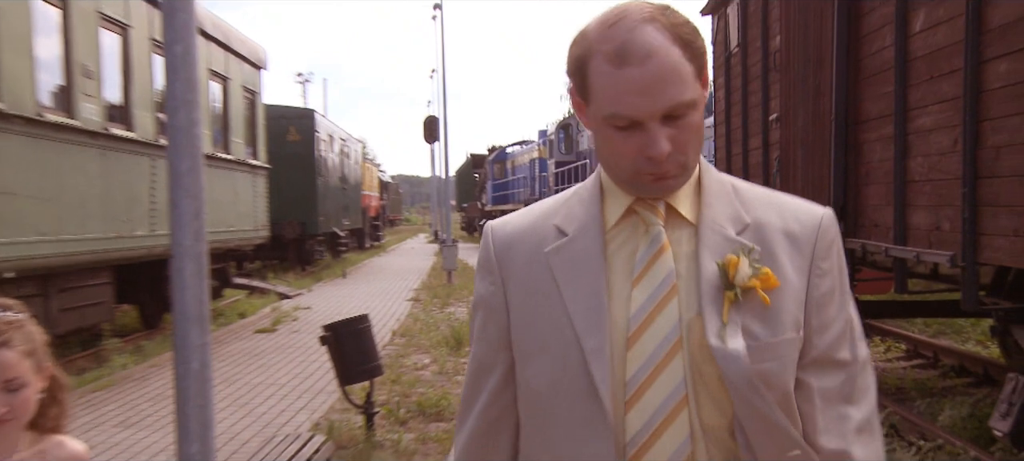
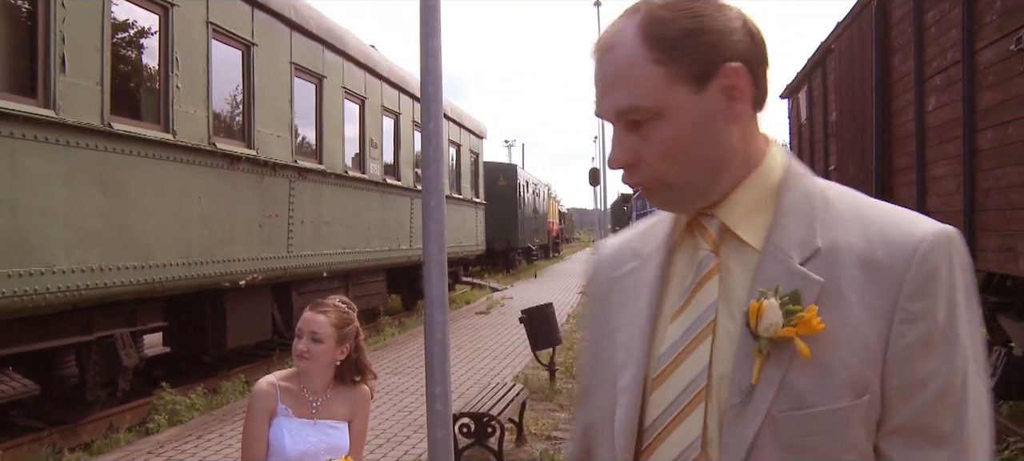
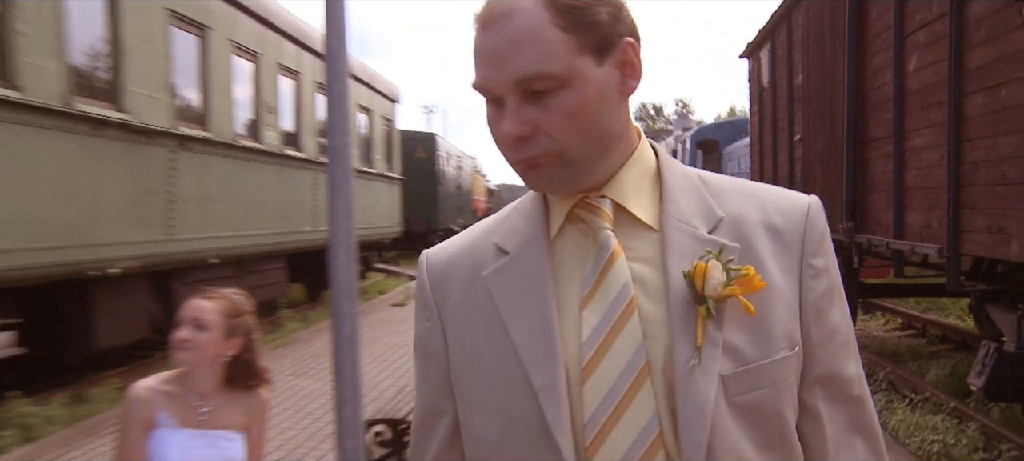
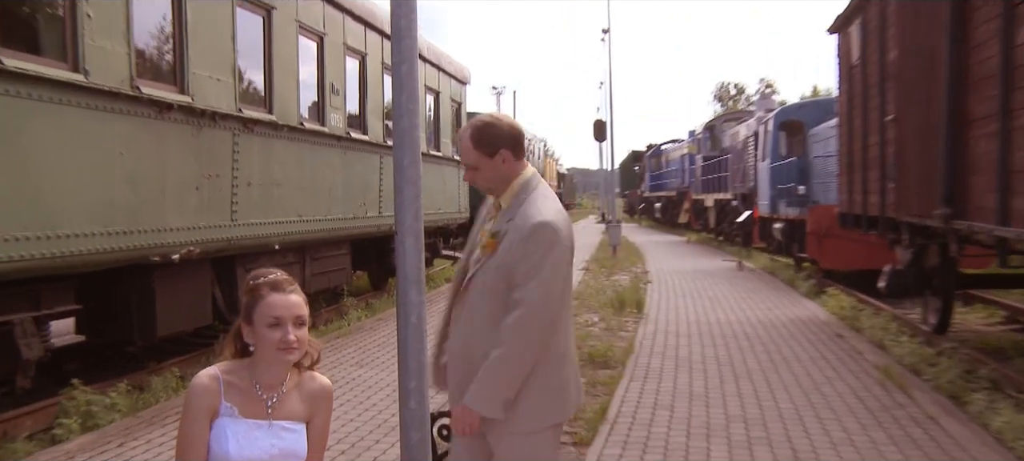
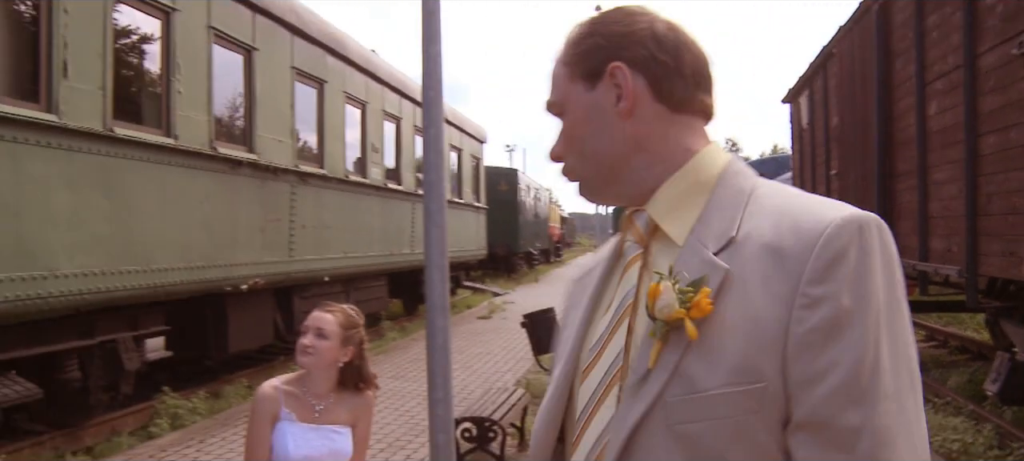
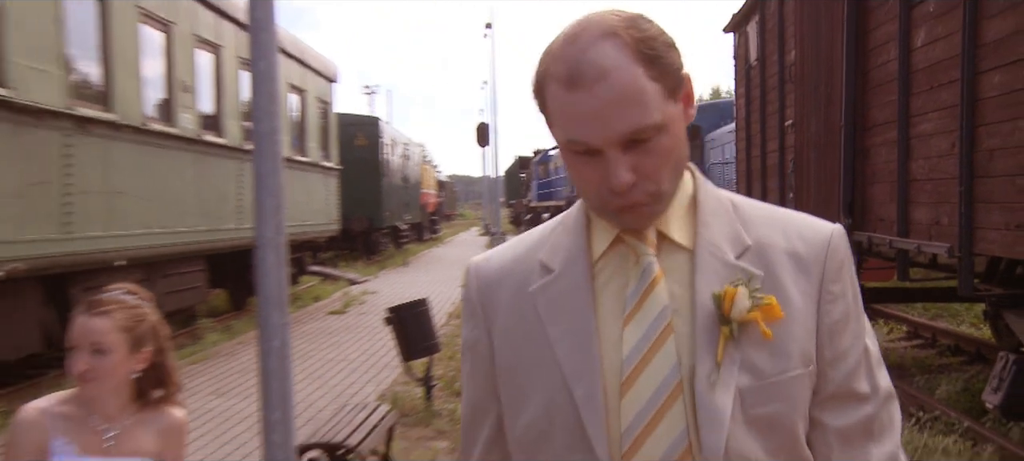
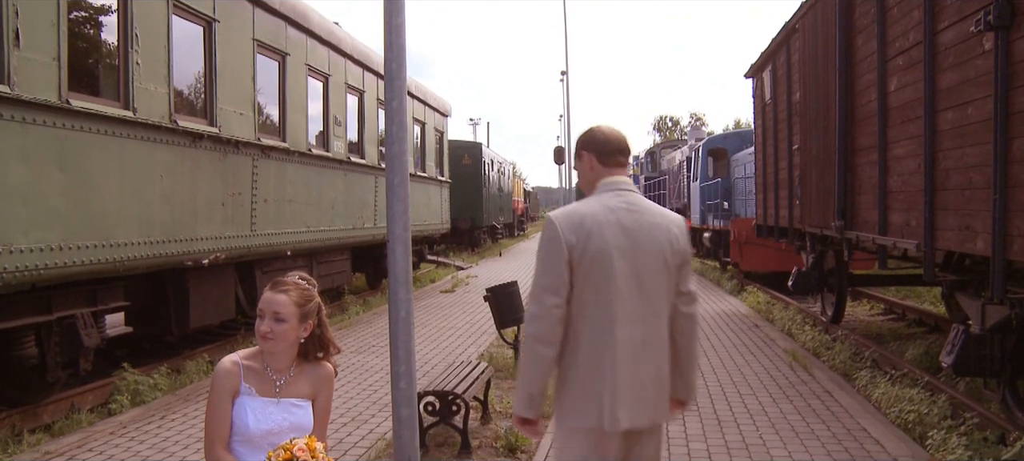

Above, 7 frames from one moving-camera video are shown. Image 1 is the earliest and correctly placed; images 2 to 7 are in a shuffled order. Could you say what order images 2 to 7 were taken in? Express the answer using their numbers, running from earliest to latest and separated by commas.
6, 3, 5, 2, 7, 4
